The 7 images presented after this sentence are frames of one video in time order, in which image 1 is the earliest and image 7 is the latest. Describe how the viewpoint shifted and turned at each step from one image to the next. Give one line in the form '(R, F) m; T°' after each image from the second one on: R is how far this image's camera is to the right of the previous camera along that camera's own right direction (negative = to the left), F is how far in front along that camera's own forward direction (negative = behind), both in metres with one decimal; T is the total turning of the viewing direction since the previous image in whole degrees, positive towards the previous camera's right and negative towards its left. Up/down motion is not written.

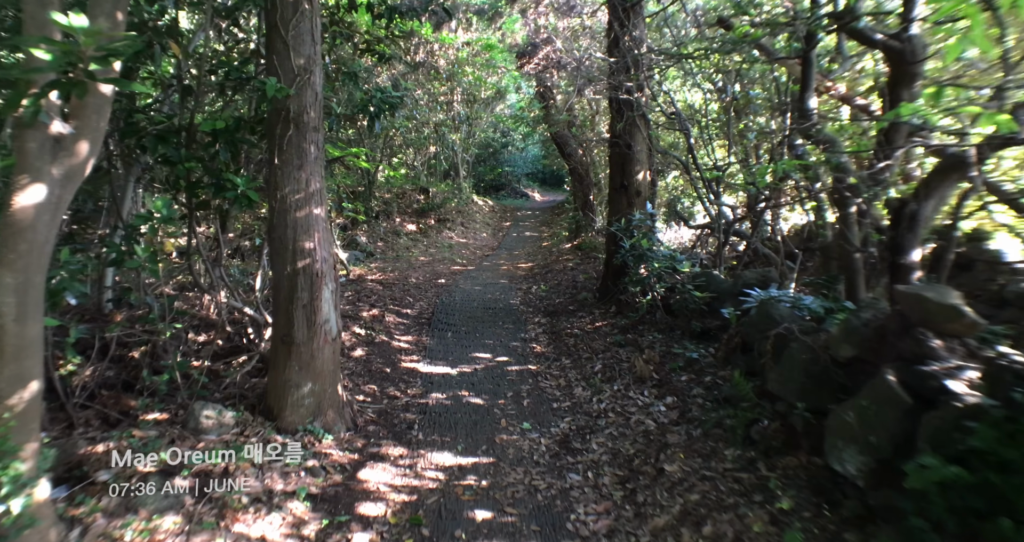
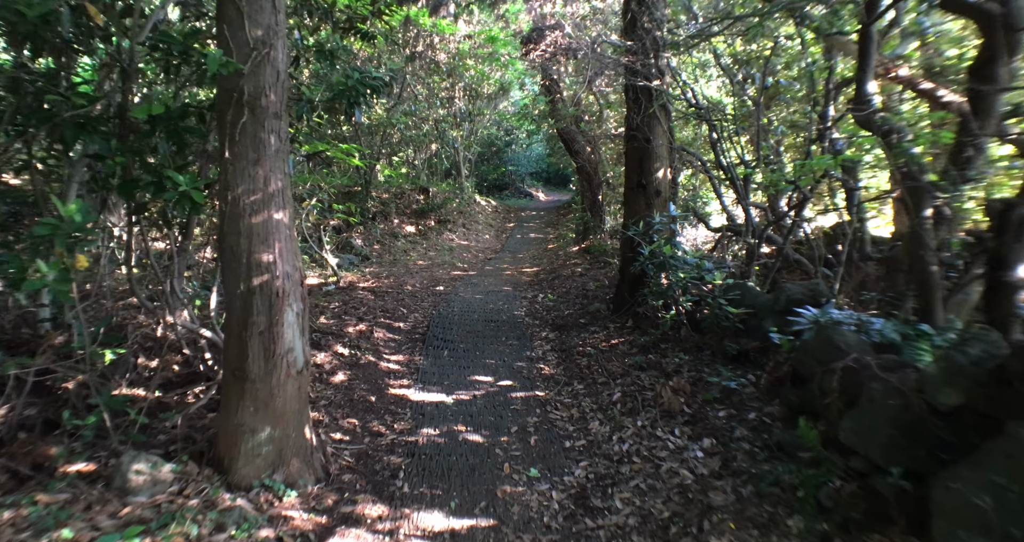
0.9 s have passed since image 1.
(0.0, +0.8) m; 0°
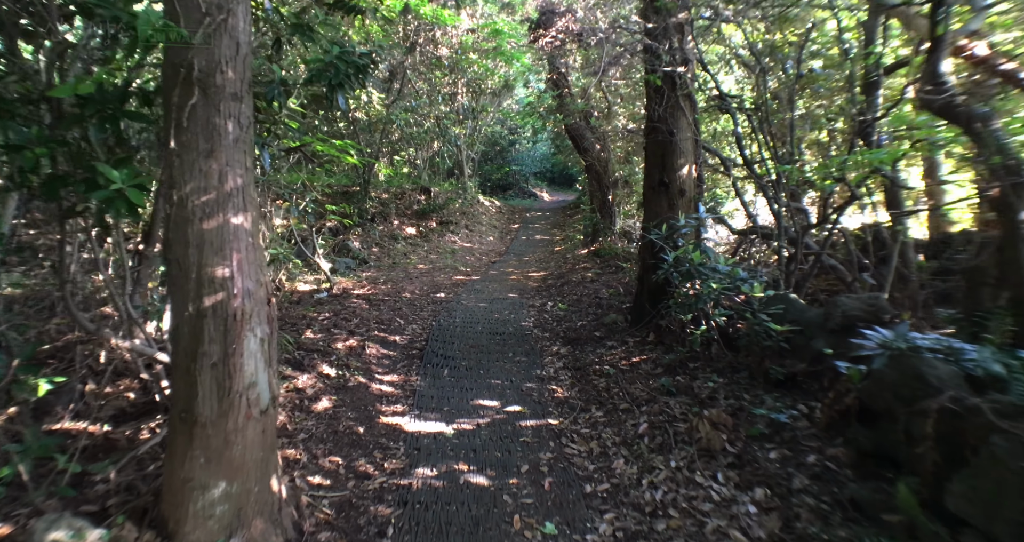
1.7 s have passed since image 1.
(0.0, +0.7) m; 0°
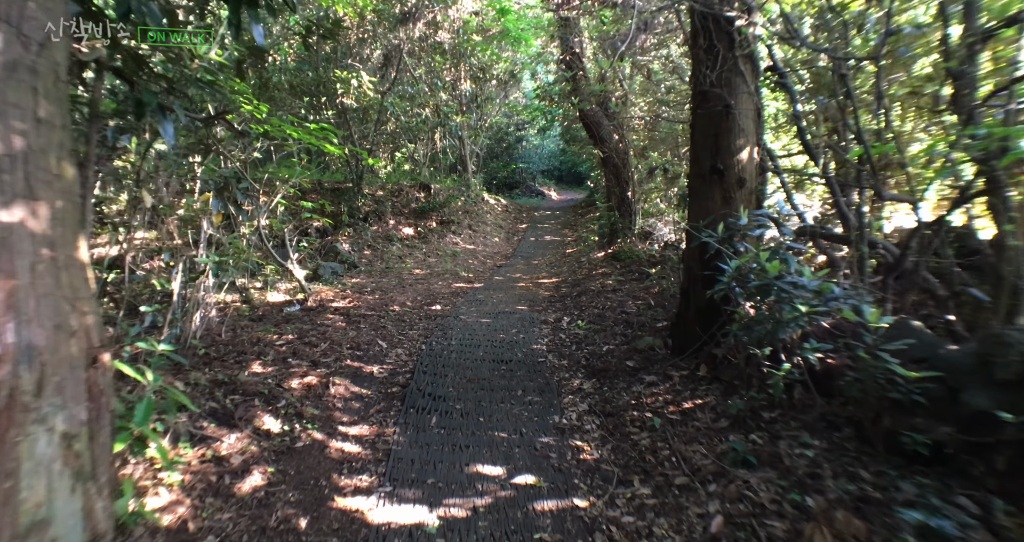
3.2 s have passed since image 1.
(0.0, +1.4) m; -1°
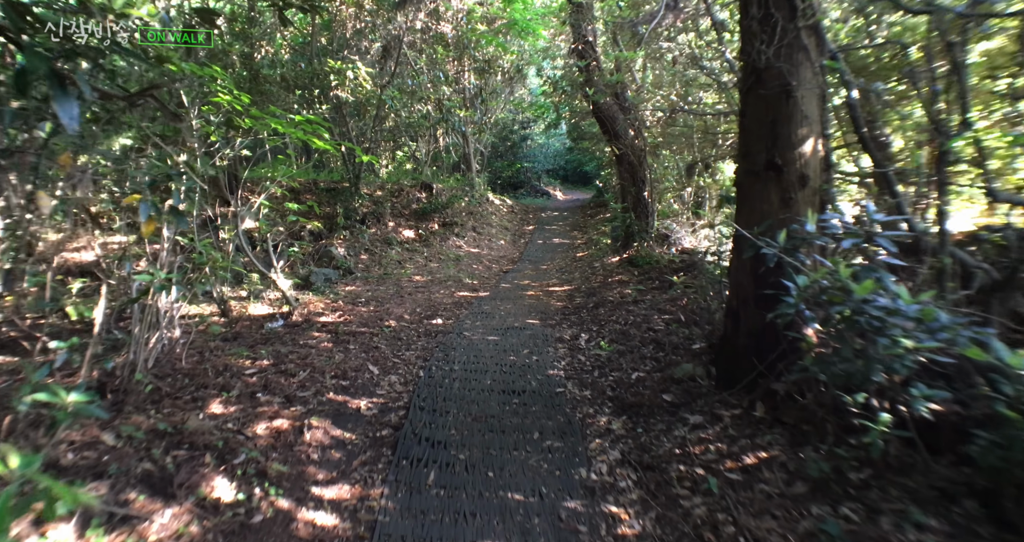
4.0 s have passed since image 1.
(-0.1, +0.8) m; 0°
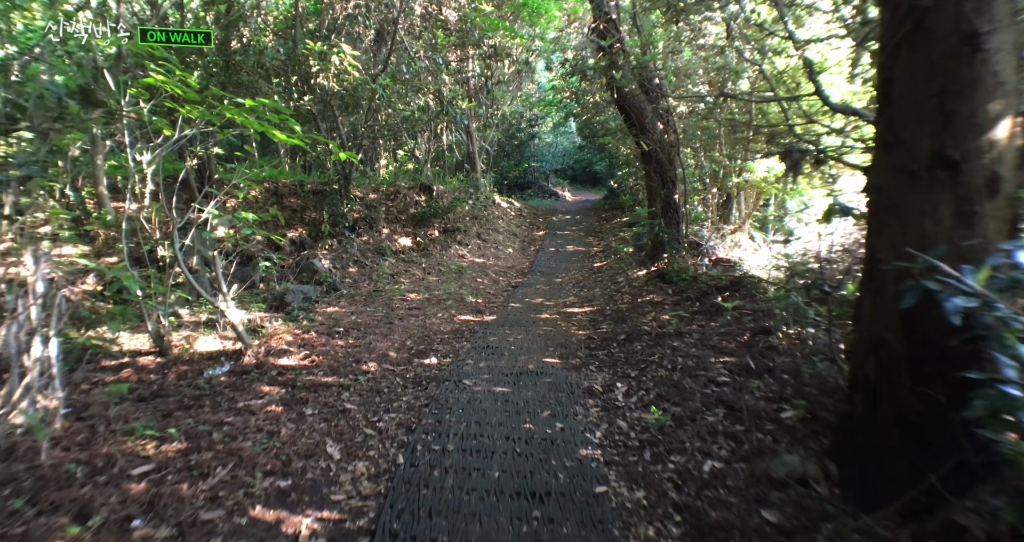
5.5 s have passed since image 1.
(-0.1, +1.4) m; -1°
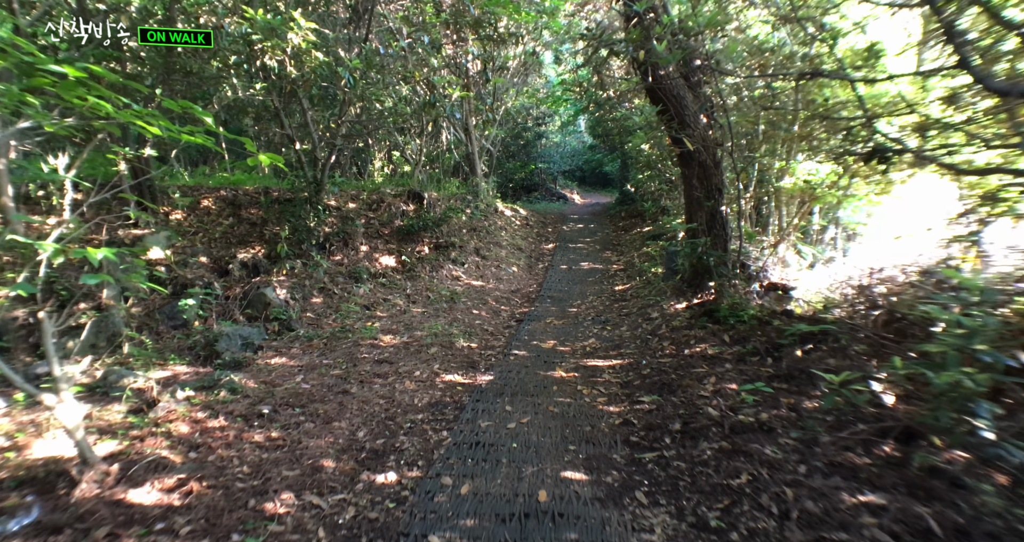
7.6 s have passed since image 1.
(0.0, +2.0) m; -1°
